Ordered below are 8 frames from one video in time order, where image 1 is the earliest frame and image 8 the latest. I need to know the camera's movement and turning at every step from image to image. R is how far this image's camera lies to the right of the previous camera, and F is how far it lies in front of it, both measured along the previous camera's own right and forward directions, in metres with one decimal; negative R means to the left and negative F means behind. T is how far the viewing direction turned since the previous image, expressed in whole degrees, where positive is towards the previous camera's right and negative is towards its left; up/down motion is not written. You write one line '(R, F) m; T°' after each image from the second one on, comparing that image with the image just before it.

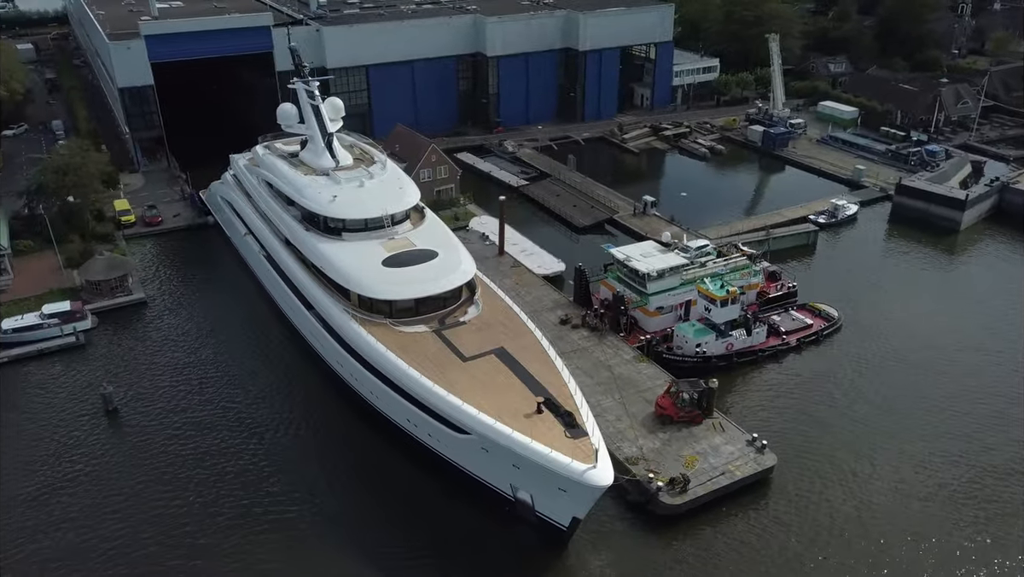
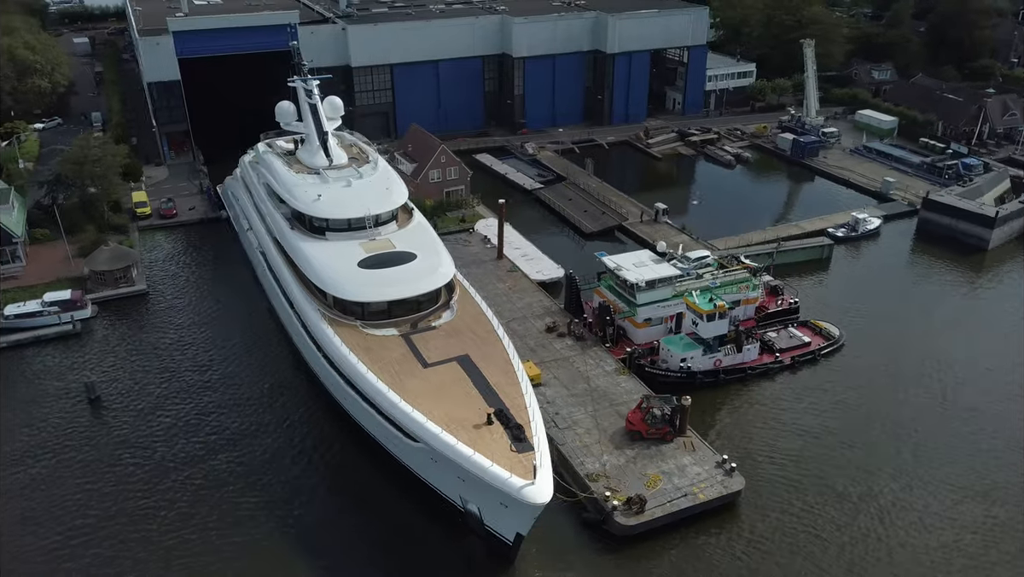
(+1.9, +0.4) m; -4°
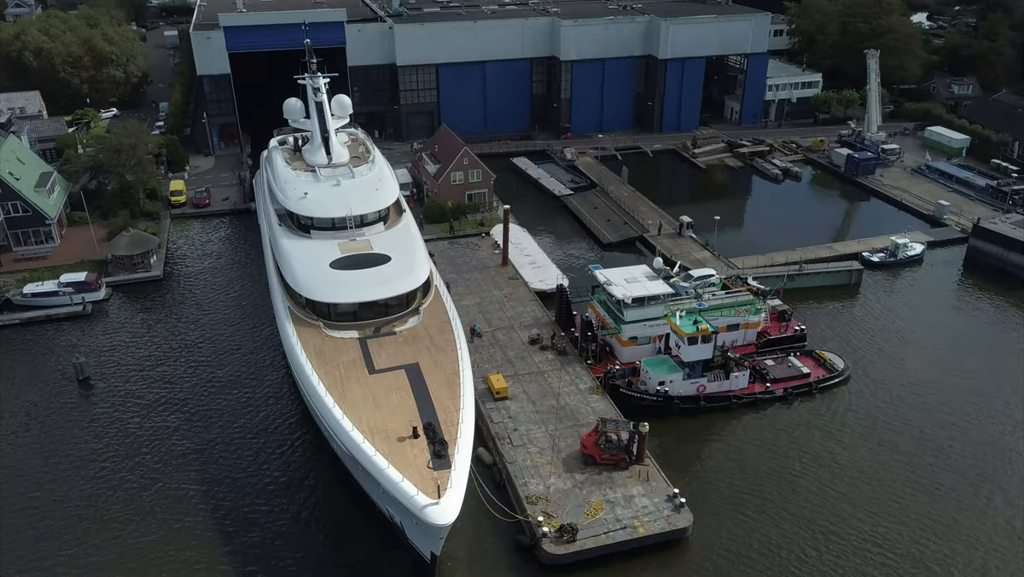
(+2.8, +0.7) m; -7°
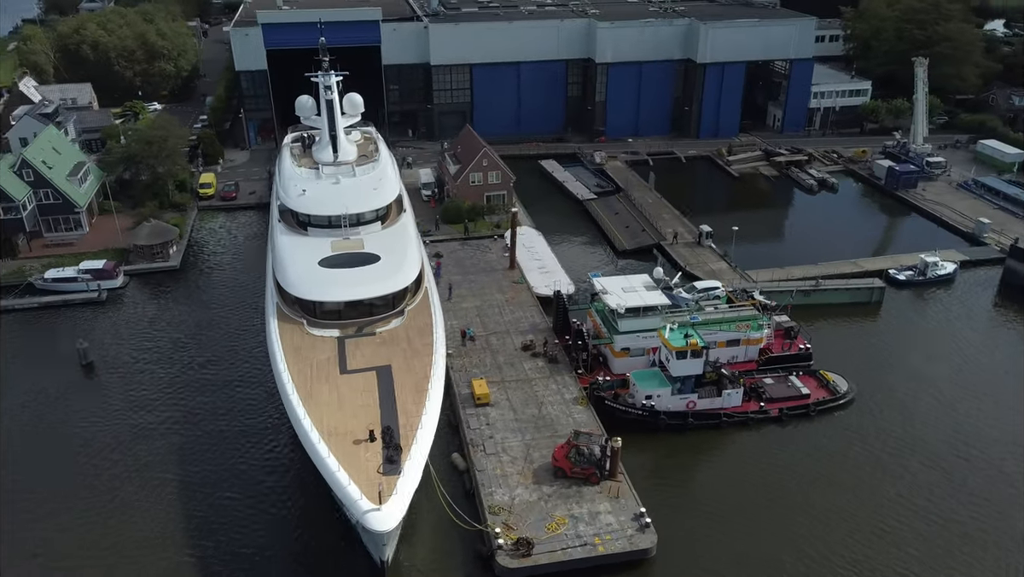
(+1.7, +0.3) m; -5°
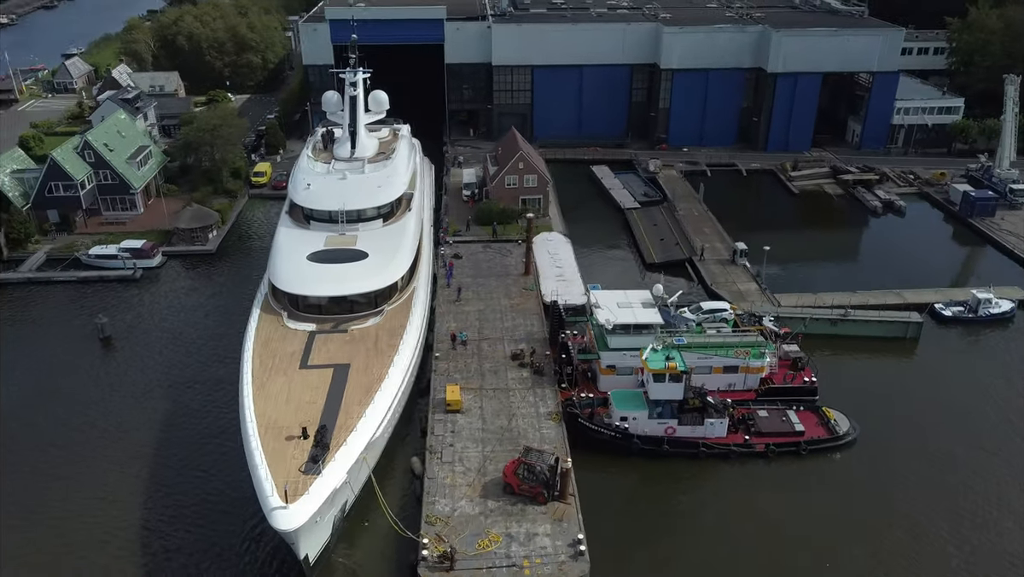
(+2.9, +0.6) m; -8°
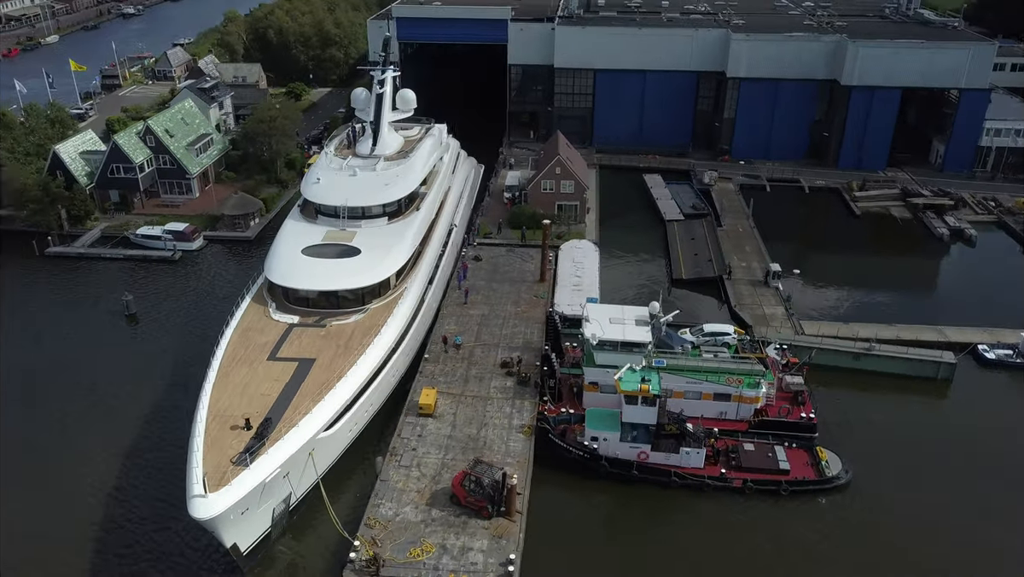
(+2.8, +0.6) m; -8°
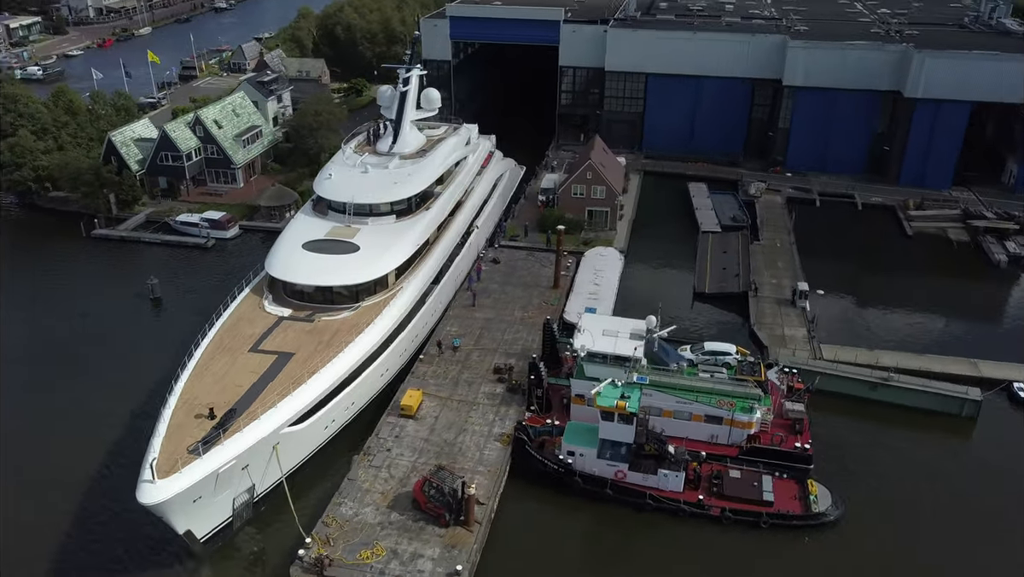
(+2.1, +0.4) m; -6°
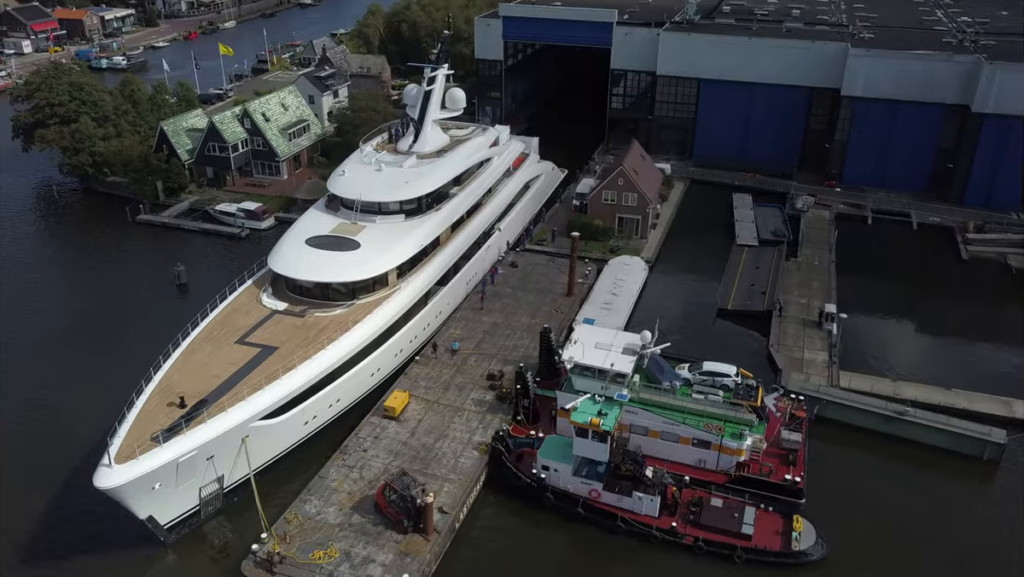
(+2.0, +0.5) m; -6°
